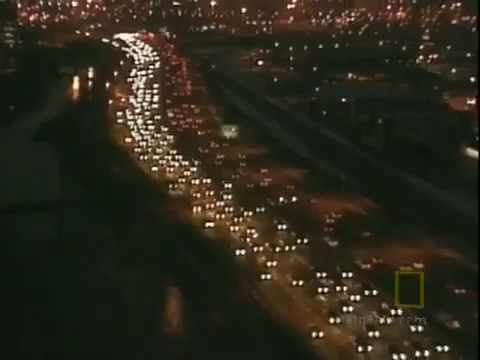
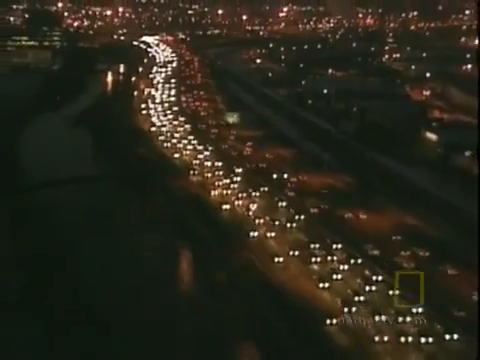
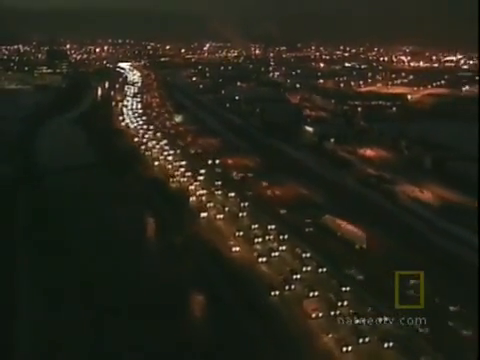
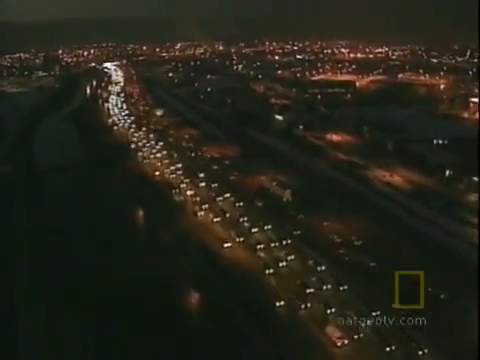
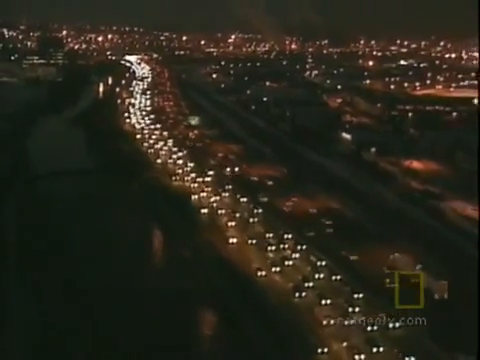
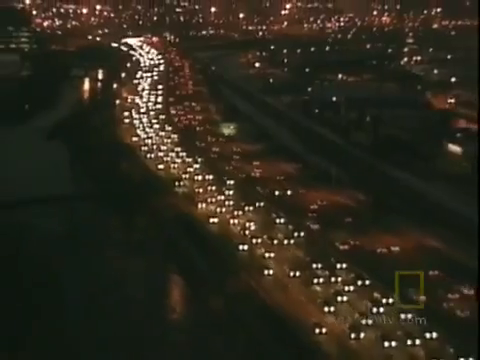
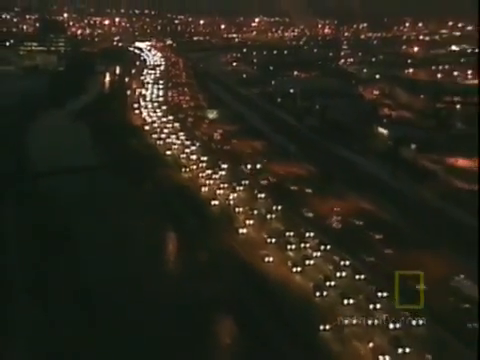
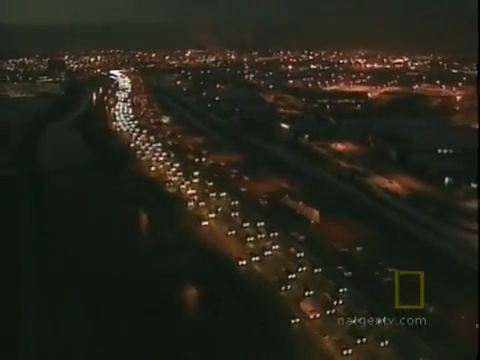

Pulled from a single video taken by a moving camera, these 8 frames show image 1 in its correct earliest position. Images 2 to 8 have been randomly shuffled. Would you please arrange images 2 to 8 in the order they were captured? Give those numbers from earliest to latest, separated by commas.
6, 2, 7, 5, 3, 8, 4
